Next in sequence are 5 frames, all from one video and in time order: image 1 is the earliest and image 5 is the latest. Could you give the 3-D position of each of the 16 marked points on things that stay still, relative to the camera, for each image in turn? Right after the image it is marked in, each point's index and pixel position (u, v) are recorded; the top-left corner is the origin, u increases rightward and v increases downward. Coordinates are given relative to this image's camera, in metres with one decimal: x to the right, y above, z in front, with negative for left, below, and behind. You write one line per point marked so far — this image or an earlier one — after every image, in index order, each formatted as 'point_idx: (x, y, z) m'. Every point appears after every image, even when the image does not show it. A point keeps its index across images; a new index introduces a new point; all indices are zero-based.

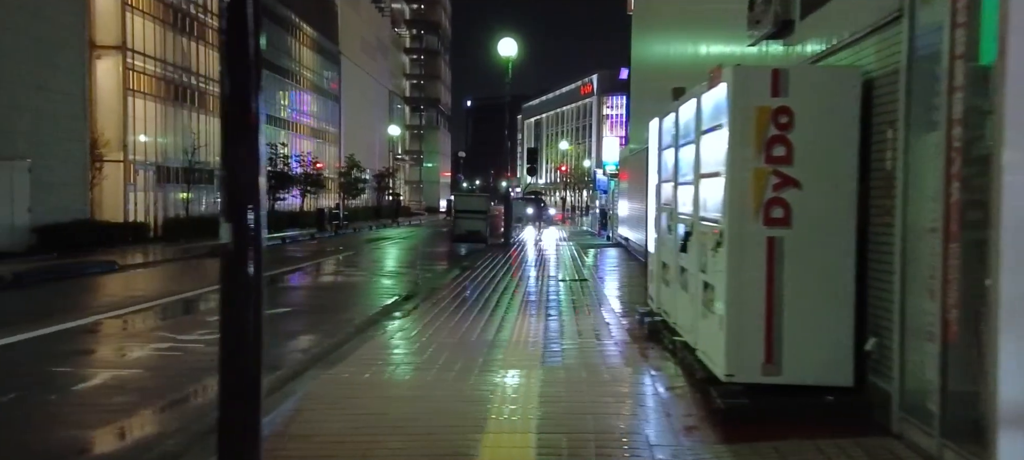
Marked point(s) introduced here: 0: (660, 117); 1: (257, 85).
0: (+1.5, +1.2, +8.1) m
1: (-1.2, +0.7, +3.7) m
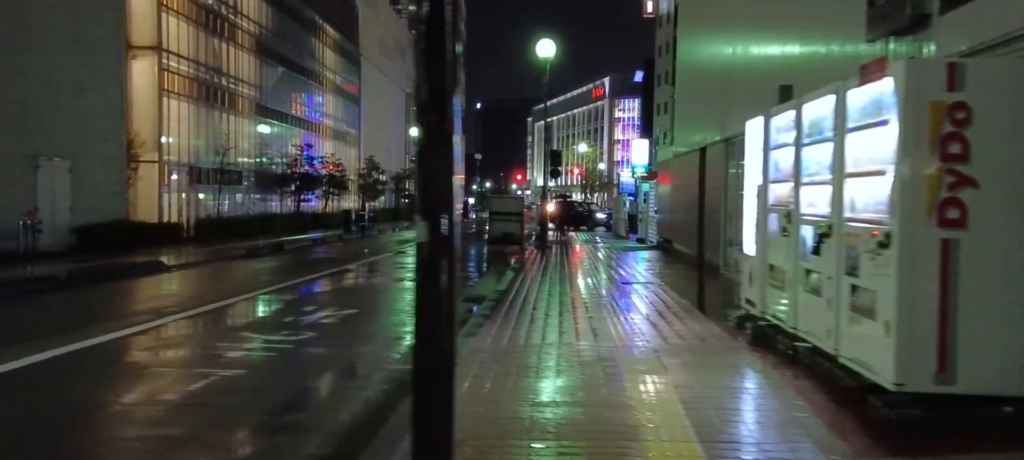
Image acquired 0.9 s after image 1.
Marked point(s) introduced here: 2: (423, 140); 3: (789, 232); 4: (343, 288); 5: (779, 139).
0: (+2.5, +1.2, +7.8) m
1: (-0.3, +0.7, +3.6) m
2: (-0.4, +0.4, +3.6) m
3: (+2.4, 0.0, +6.7) m
4: (-3.7, -1.4, +17.5) m
5: (+2.5, +0.8, +7.2) m
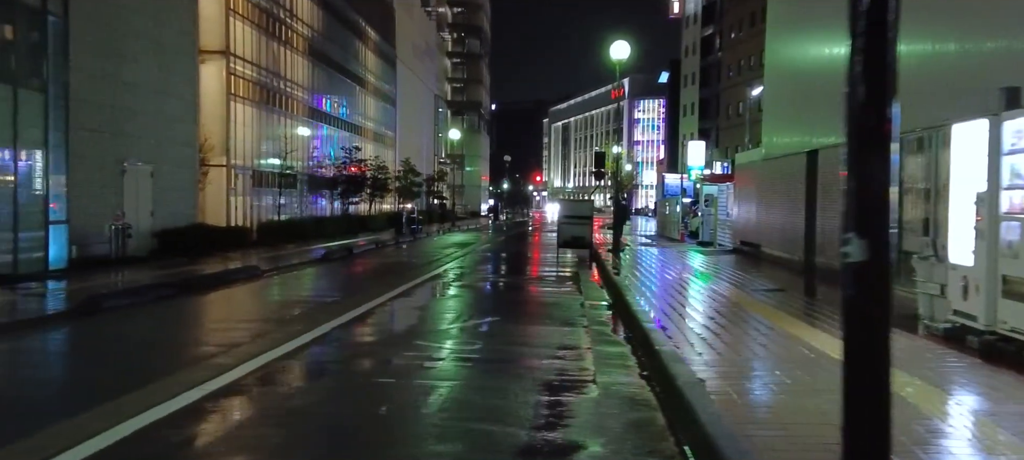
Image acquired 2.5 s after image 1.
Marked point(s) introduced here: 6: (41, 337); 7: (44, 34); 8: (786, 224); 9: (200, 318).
0: (+4.6, +1.1, +7.5) m
1: (+1.6, +0.6, +3.3) m
2: (+1.5, +0.3, +3.3) m
3: (+4.4, -0.1, +6.4) m
4: (-1.4, -1.5, +17.3) m
5: (+4.5, +0.8, +6.8) m
6: (-7.3, -1.6, +11.9) m
7: (-11.2, +4.7, +18.4) m
8: (+7.0, +0.1, +19.5) m
9: (-5.6, -1.6, +13.8) m
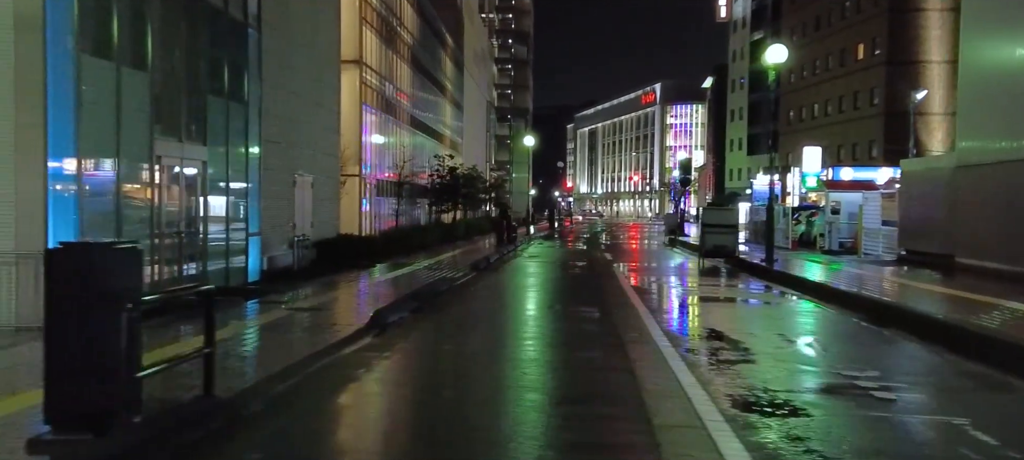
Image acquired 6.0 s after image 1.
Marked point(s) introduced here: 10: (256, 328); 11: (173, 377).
0: (+8.8, +0.9, +6.7) m
1: (+5.7, +0.5, +2.6) m
2: (+5.5, +0.2, +2.6) m
3: (+8.6, -0.3, +5.5) m
4: (+3.3, -1.7, +16.7) m
5: (+8.7, +0.6, +6.0) m
6: (-2.8, -1.9, +11.7) m
7: (-6.4, +4.4, +18.4) m
8: (+11.9, -0.1, +18.5) m
9: (-1.0, -1.8, +13.5) m
10: (-4.3, -1.6, +12.9) m
11: (-3.3, -1.4, +7.3) m
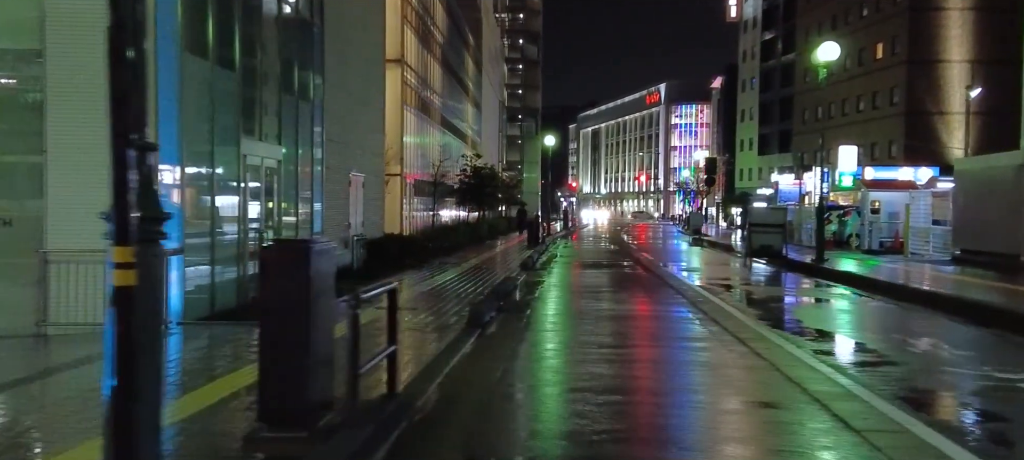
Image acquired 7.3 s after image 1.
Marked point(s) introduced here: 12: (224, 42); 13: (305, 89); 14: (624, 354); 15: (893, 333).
0: (+10.3, +0.9, +6.4) m
1: (+7.1, +0.5, +2.4) m
2: (+7.0, +0.2, +2.5) m
3: (+10.1, -0.2, +5.3) m
4: (+4.9, -1.7, +16.6) m
5: (+10.2, +0.6, +5.8) m
6: (-1.3, -1.8, +11.6) m
7: (-4.8, +4.4, +18.4) m
8: (+13.5, -0.1, +18.3) m
9: (+0.5, -1.8, +13.3) m
10: (-2.8, -1.6, +12.8) m
11: (-1.8, -1.4, +7.2) m
12: (-4.9, +3.2, +13.1) m
13: (-4.8, +3.3, +18.0) m
14: (+1.1, -1.8, +10.4) m
15: (+6.3, -1.8, +13.2) m
